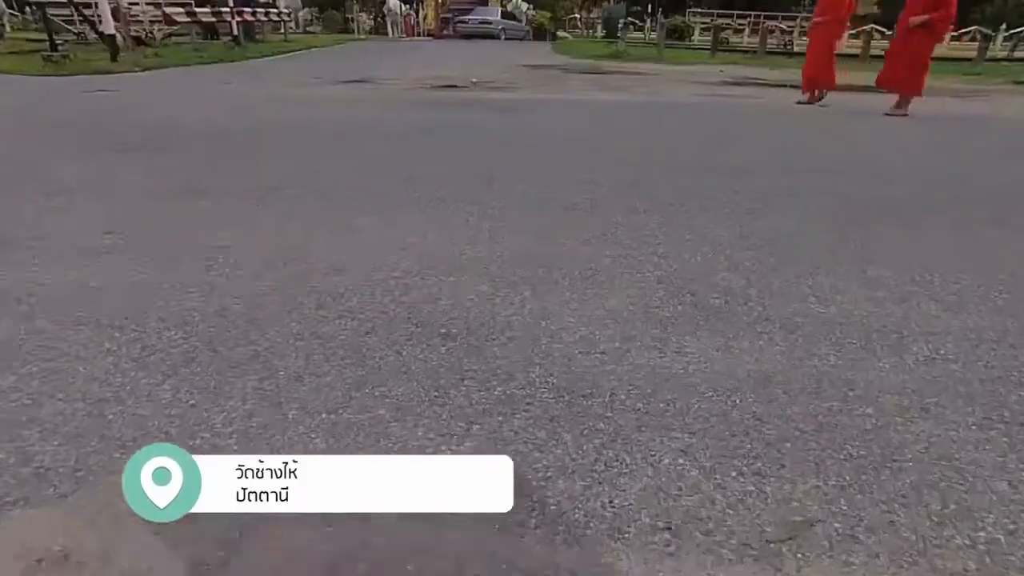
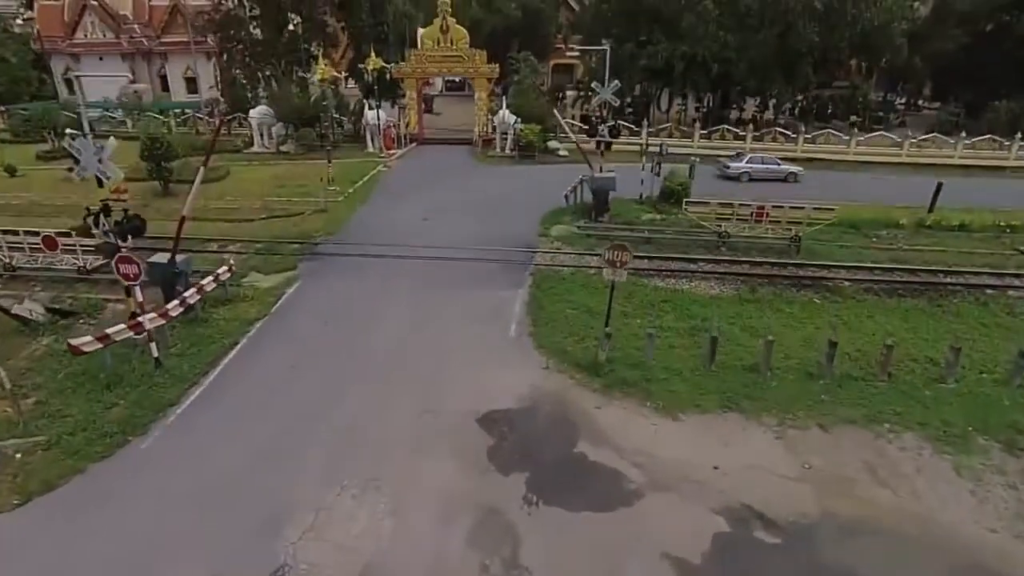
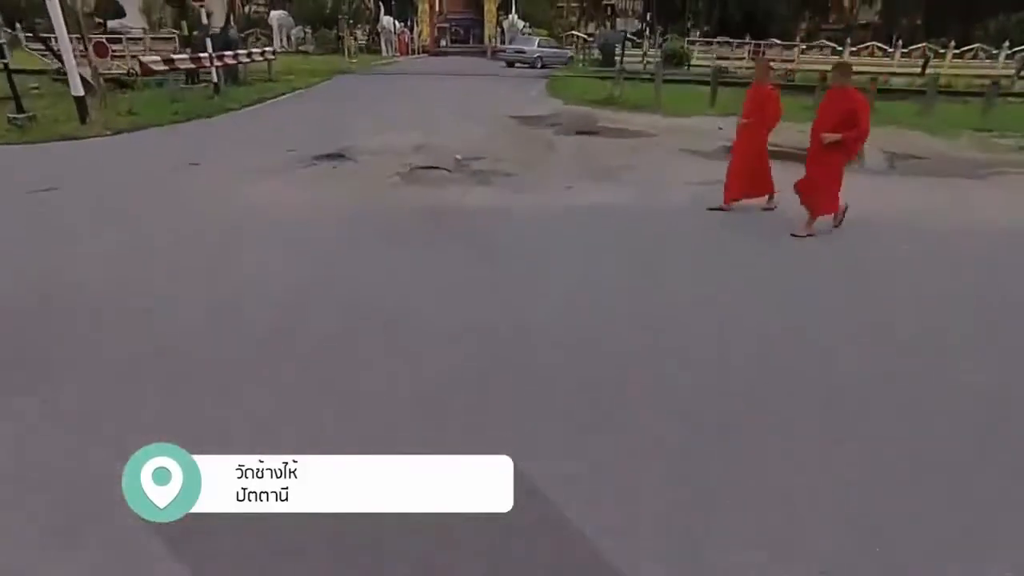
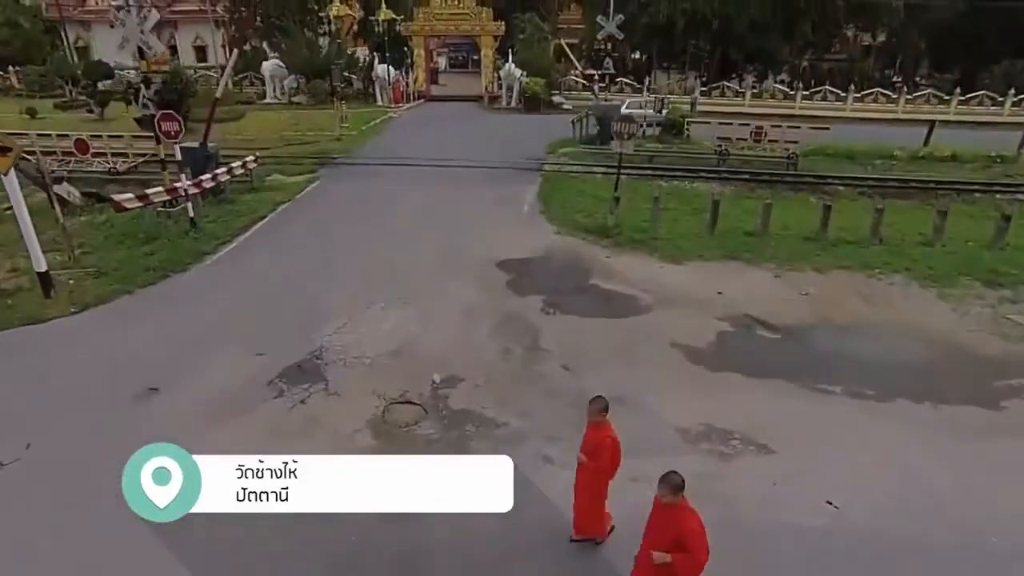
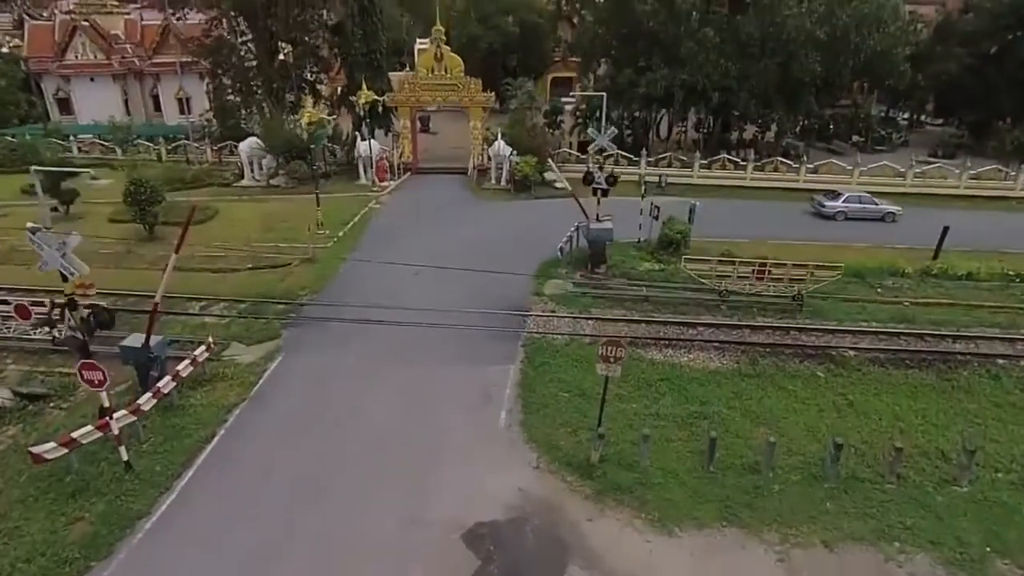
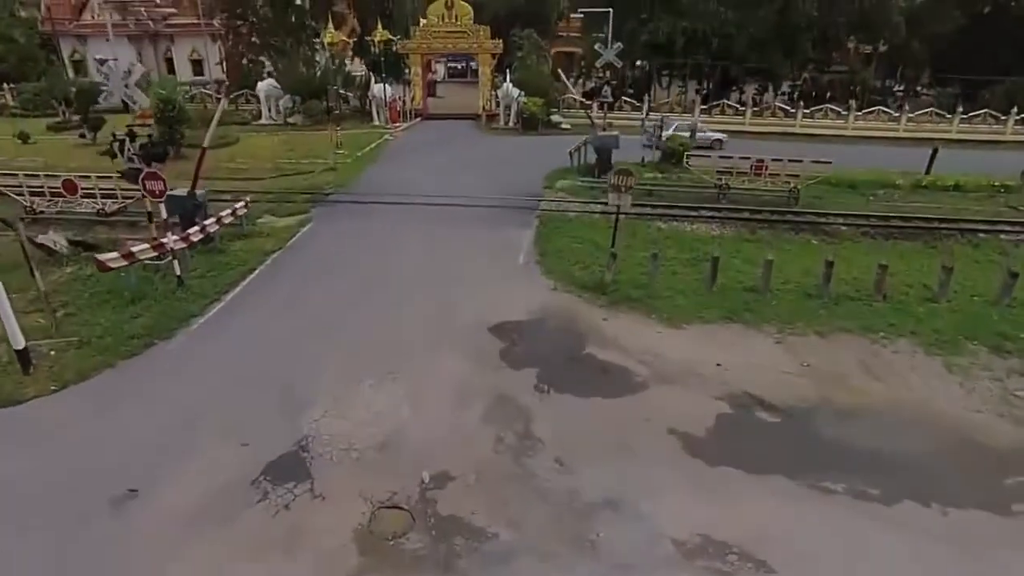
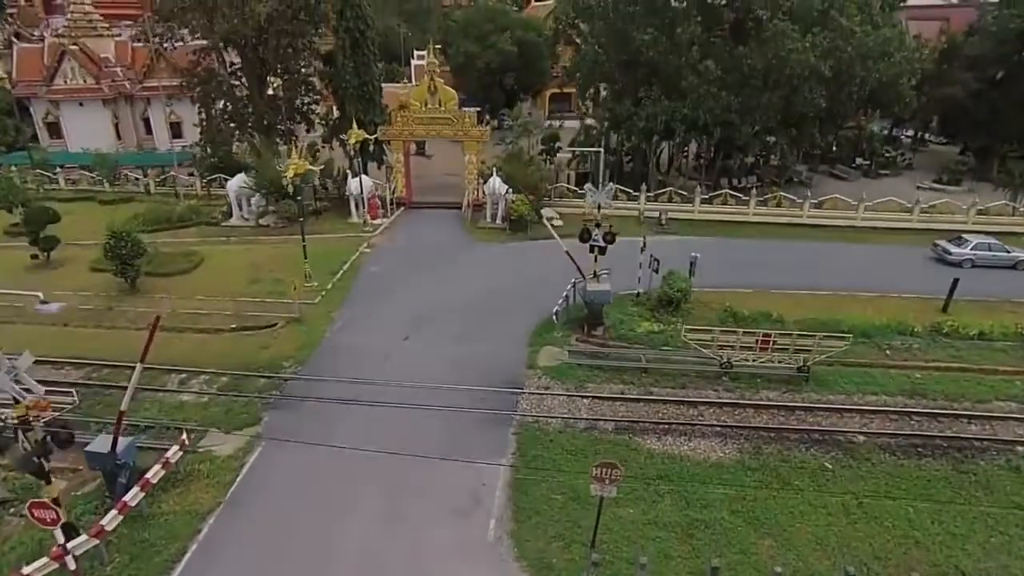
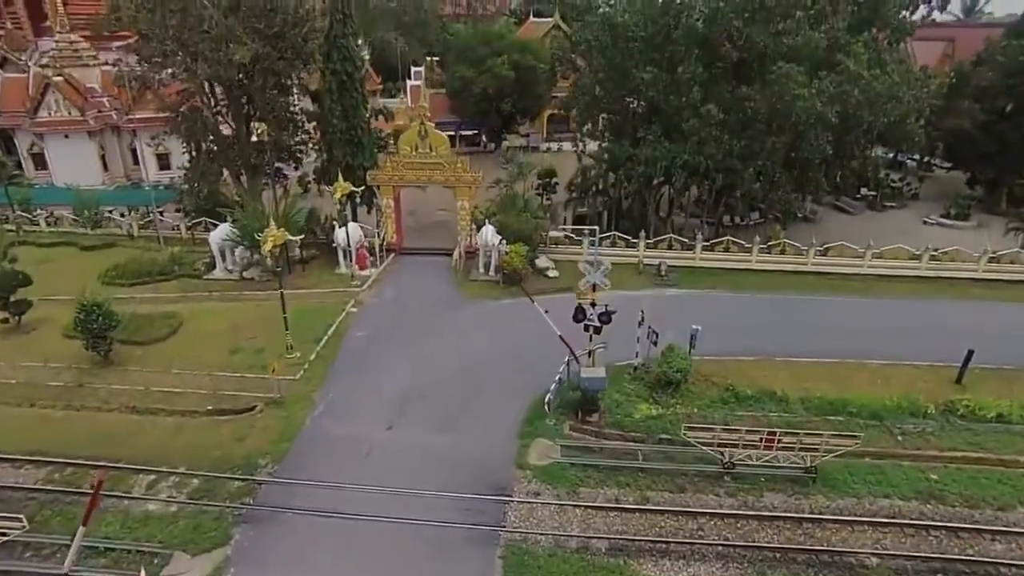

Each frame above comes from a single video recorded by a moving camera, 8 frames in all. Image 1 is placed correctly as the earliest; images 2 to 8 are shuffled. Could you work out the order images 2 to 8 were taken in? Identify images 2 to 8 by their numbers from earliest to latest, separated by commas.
3, 4, 6, 2, 5, 7, 8
